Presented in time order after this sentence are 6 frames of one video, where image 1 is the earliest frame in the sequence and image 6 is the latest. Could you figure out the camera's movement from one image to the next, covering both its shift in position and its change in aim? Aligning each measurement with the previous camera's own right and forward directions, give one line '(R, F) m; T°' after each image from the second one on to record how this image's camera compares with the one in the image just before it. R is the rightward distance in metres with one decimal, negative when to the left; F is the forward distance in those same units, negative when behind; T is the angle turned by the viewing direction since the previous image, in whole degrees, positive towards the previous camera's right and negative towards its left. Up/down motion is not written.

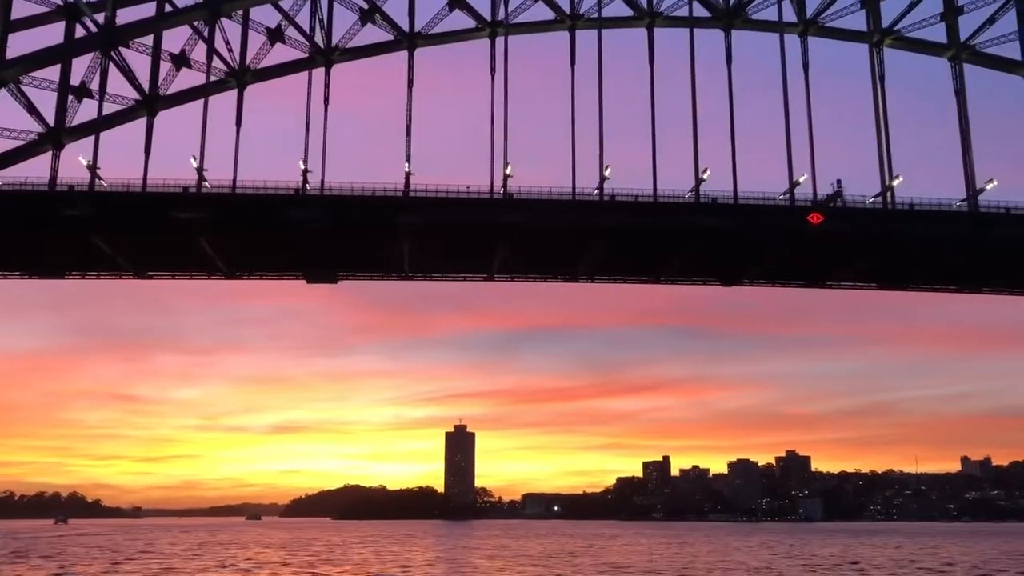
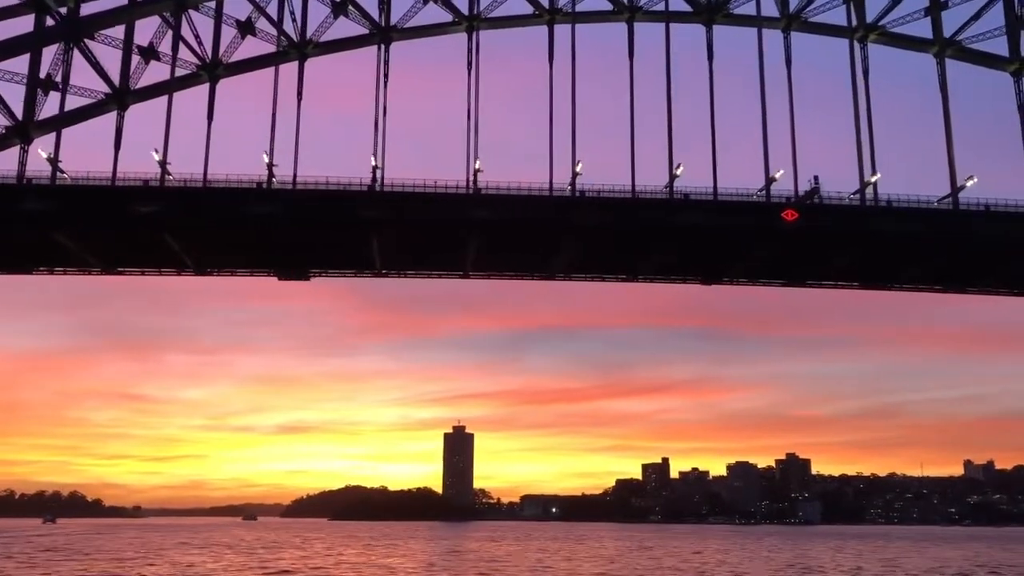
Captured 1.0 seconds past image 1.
(+1.5, +0.7) m; 0°
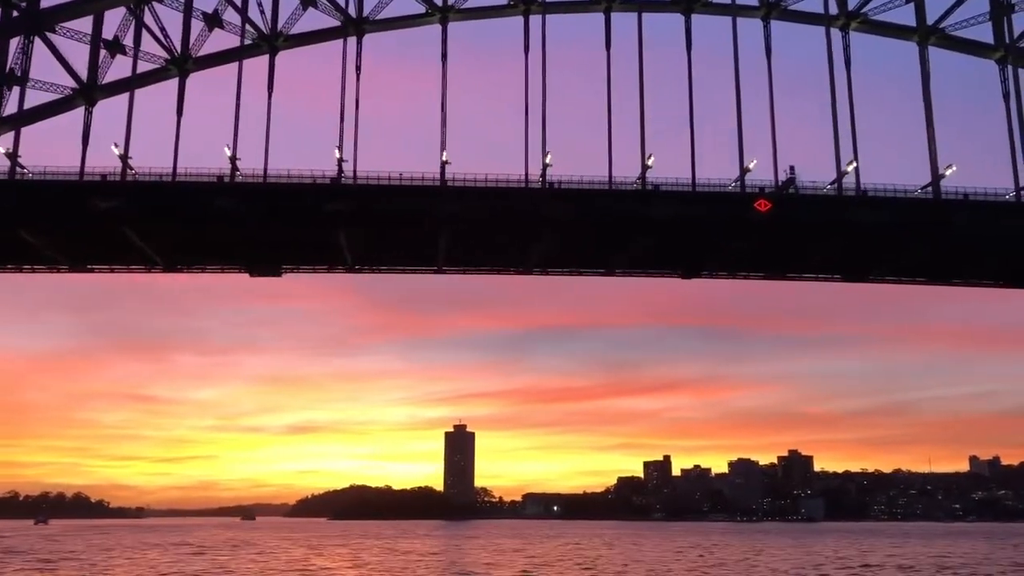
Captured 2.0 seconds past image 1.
(+1.5, +0.7) m; 0°
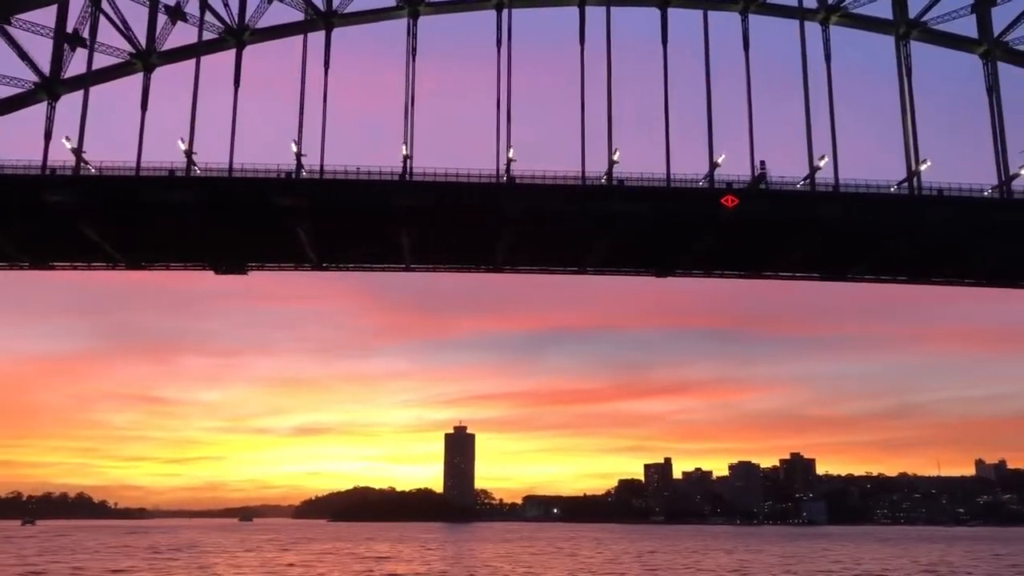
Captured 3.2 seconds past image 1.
(+1.8, +0.9) m; -1°
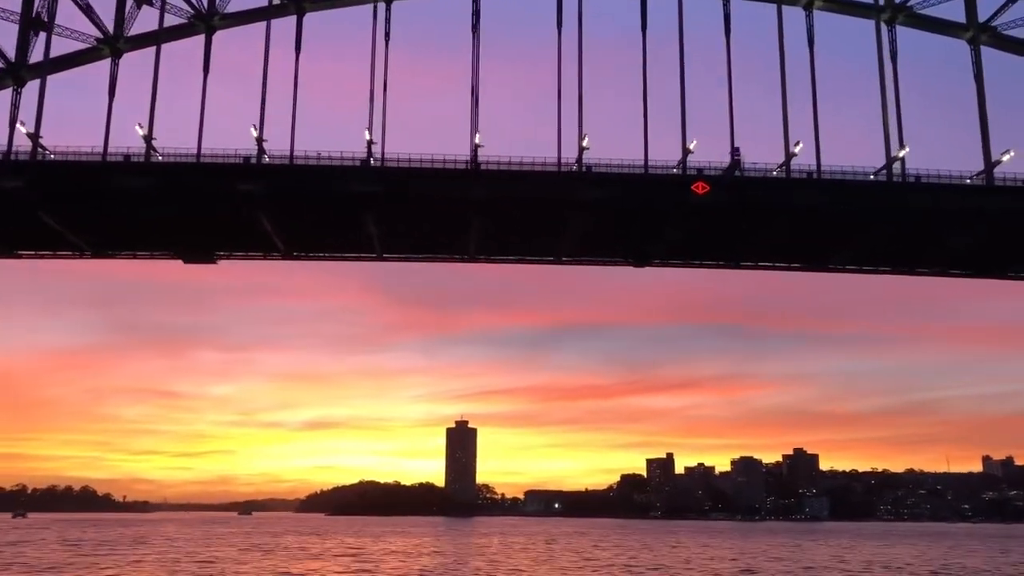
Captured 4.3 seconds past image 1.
(+1.7, +0.9) m; -1°
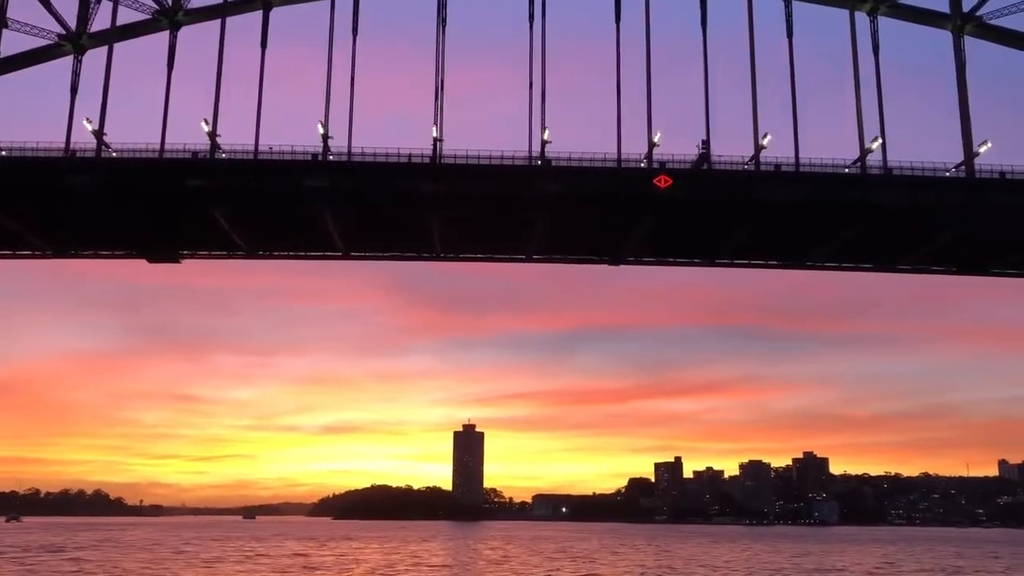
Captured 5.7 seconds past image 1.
(+2.1, +1.0) m; -1°
